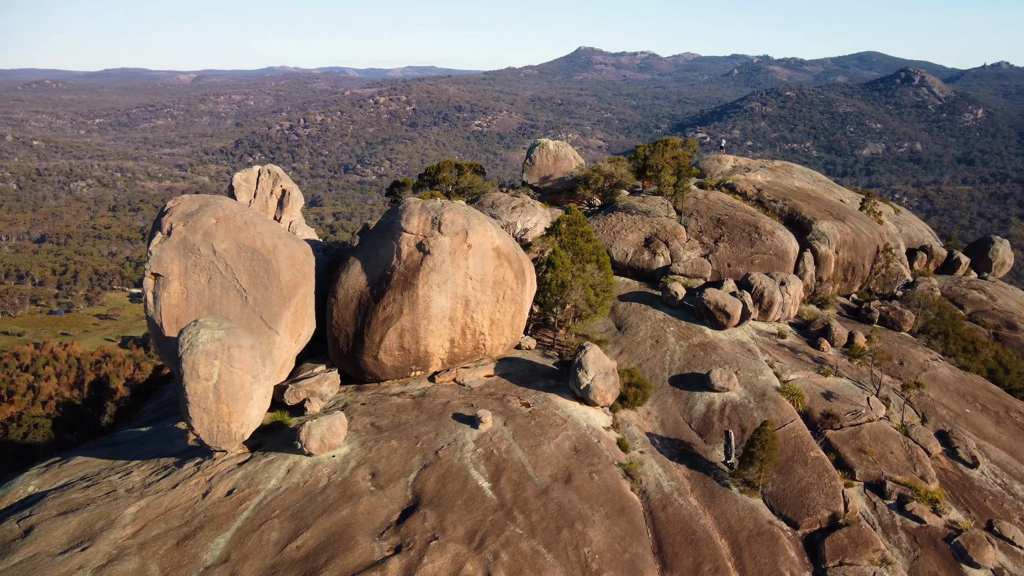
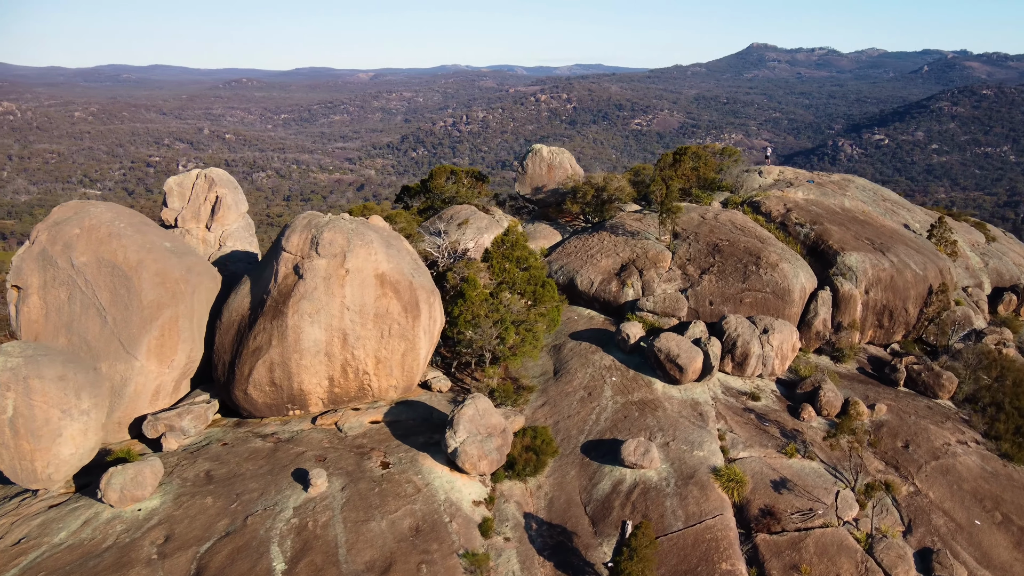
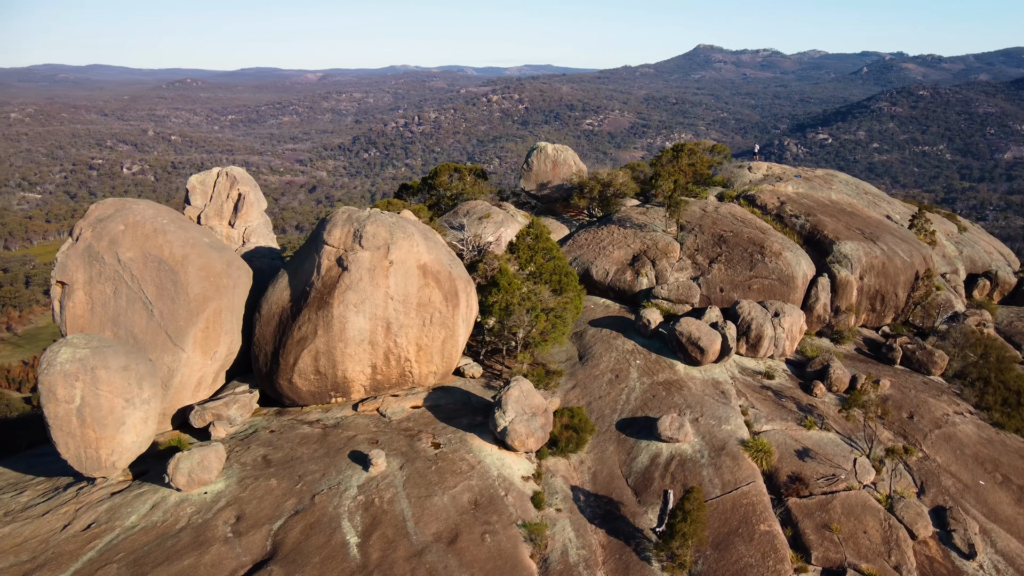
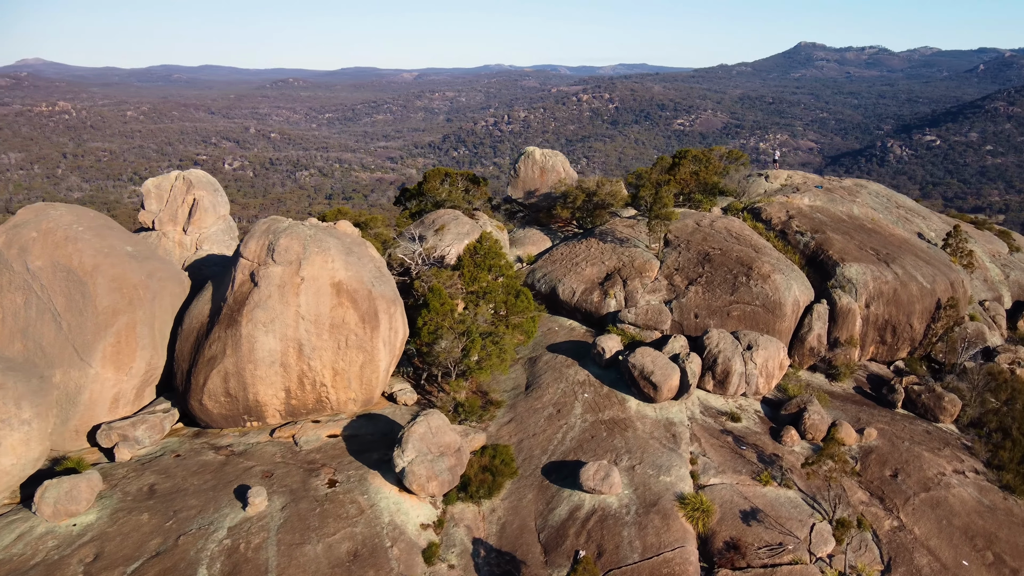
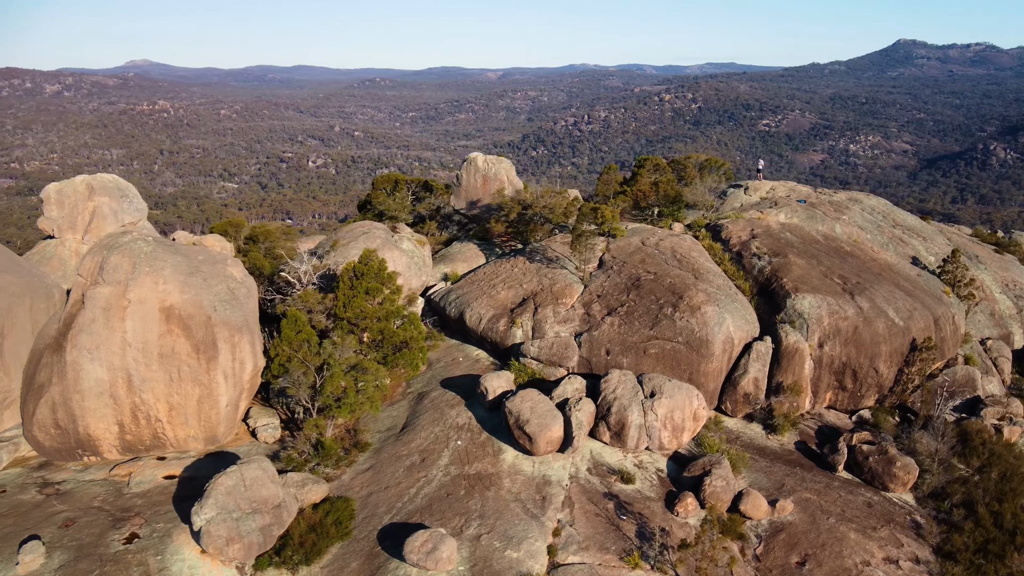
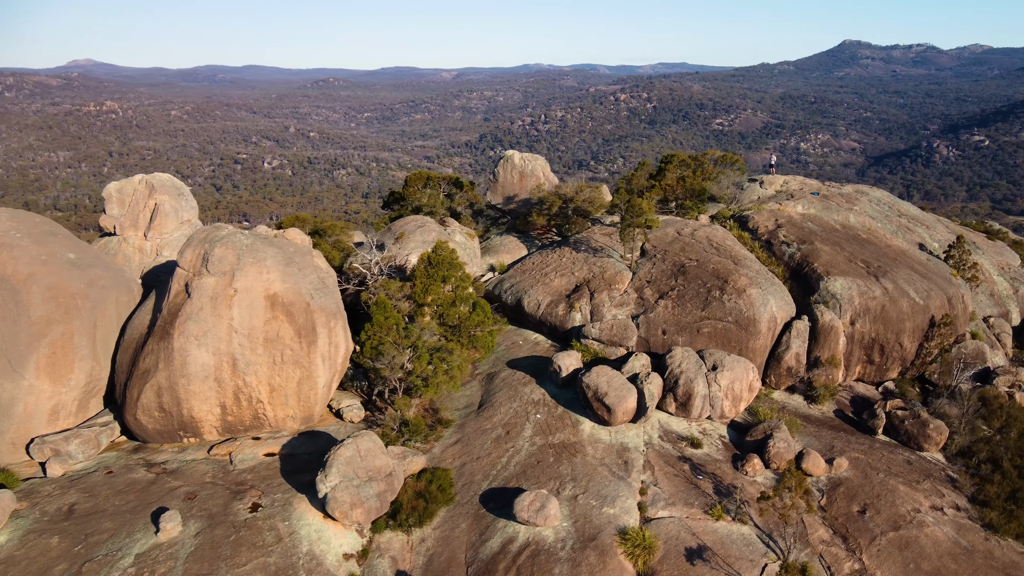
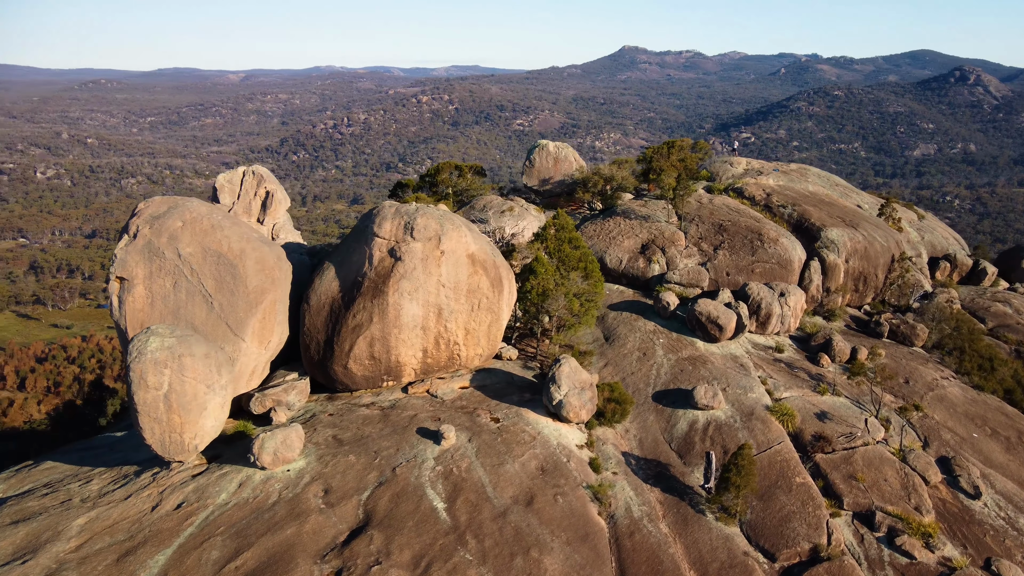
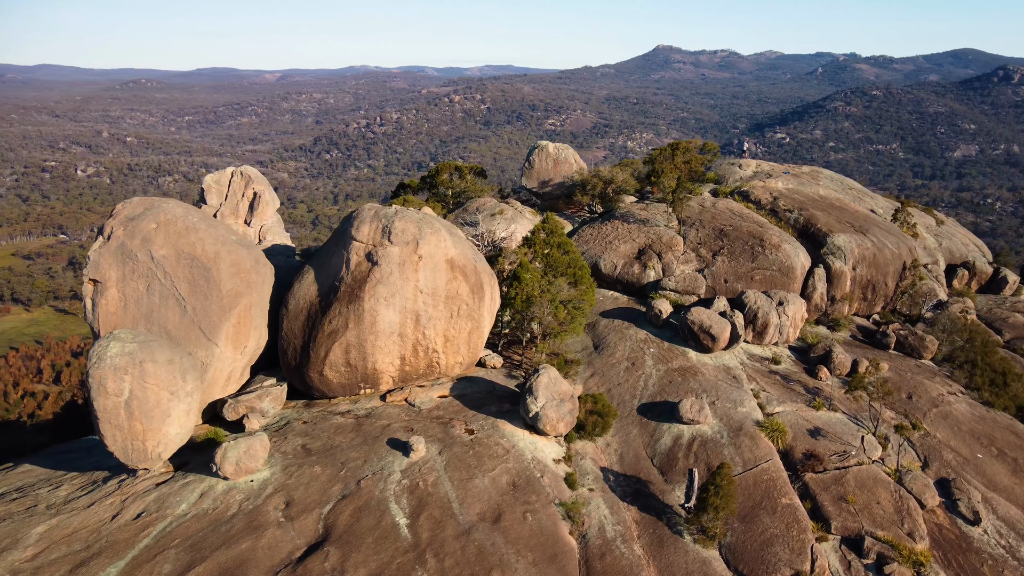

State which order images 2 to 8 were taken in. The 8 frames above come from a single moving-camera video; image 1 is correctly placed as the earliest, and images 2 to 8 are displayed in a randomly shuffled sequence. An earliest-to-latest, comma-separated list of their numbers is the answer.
7, 8, 3, 2, 4, 6, 5
